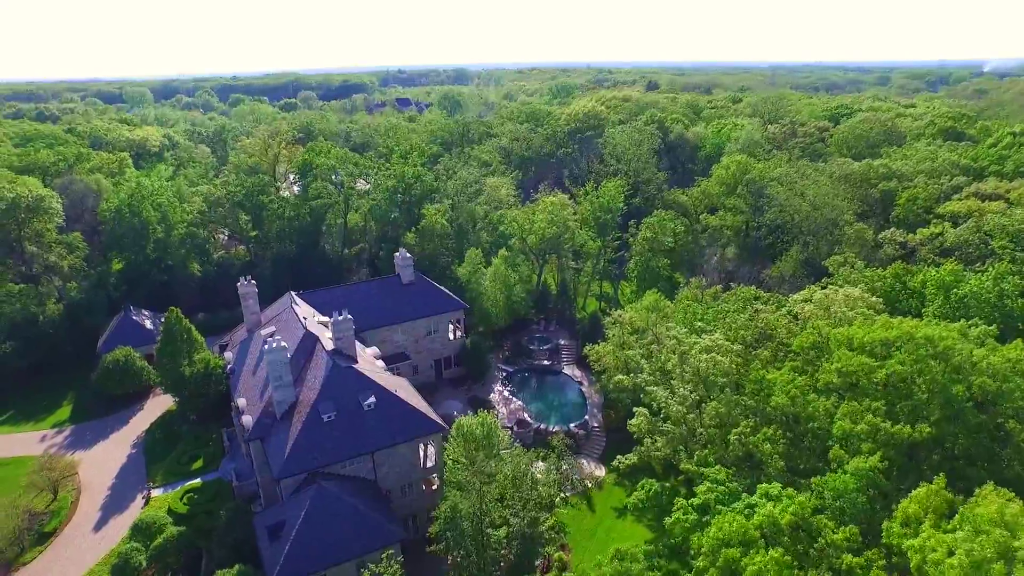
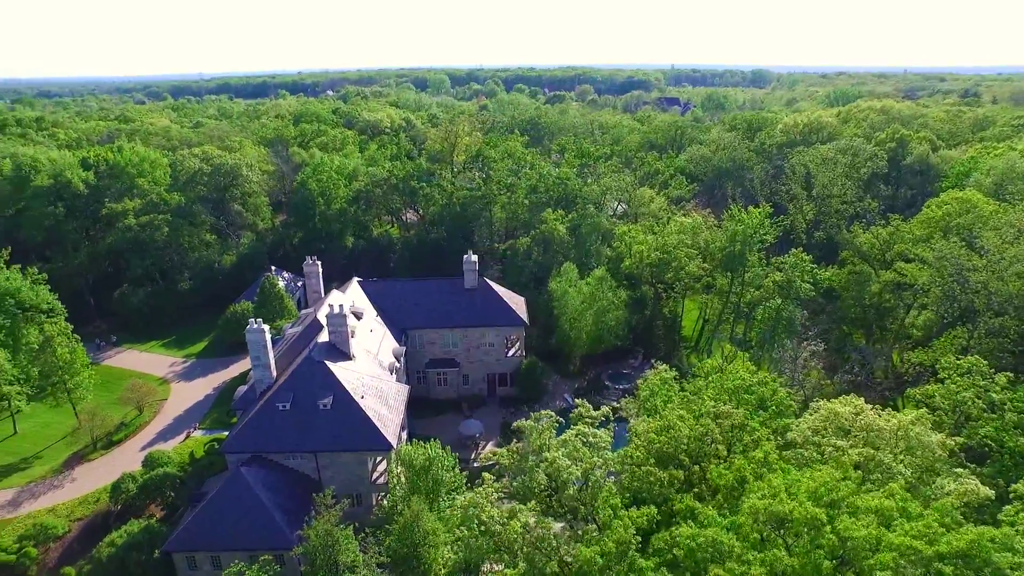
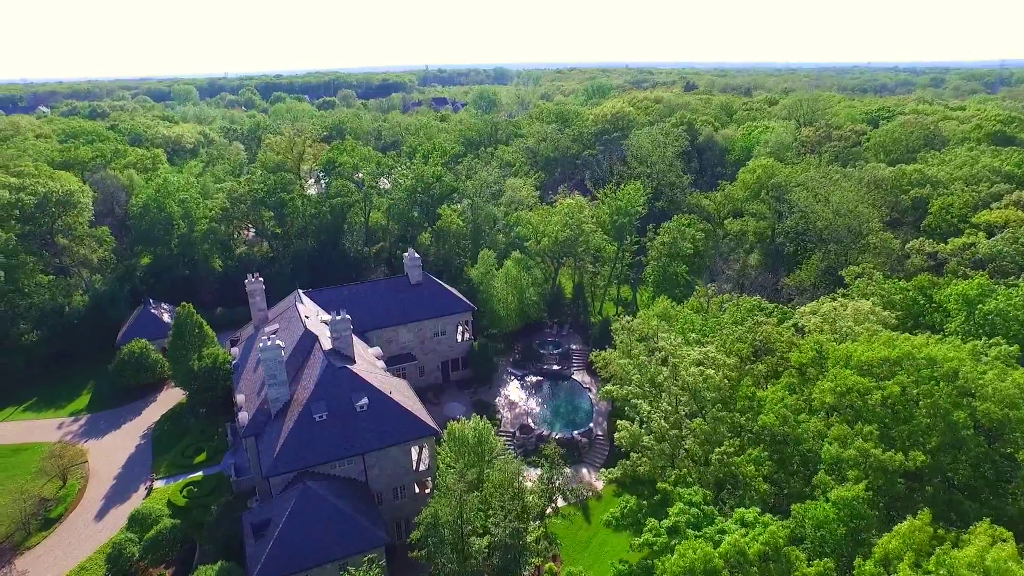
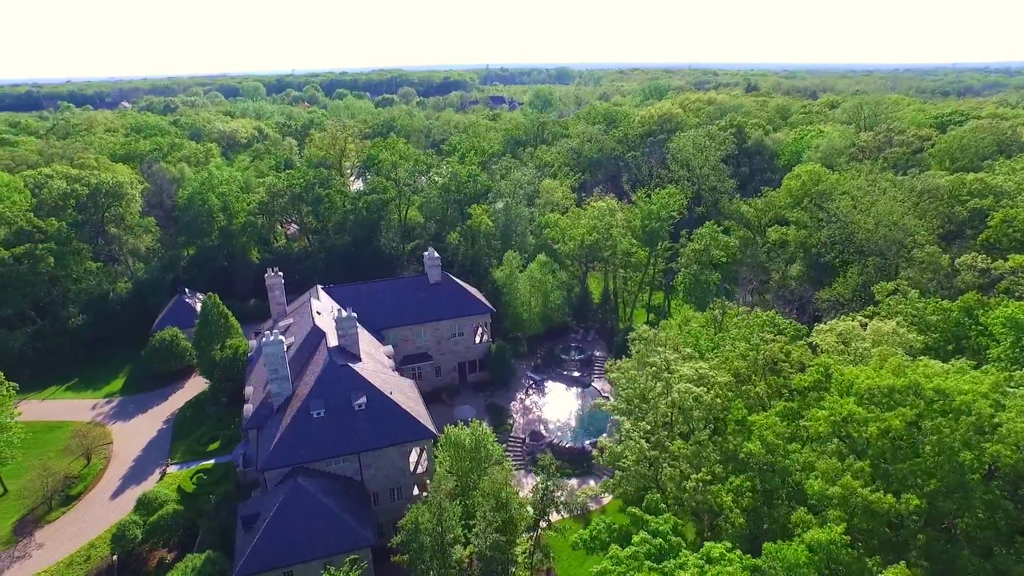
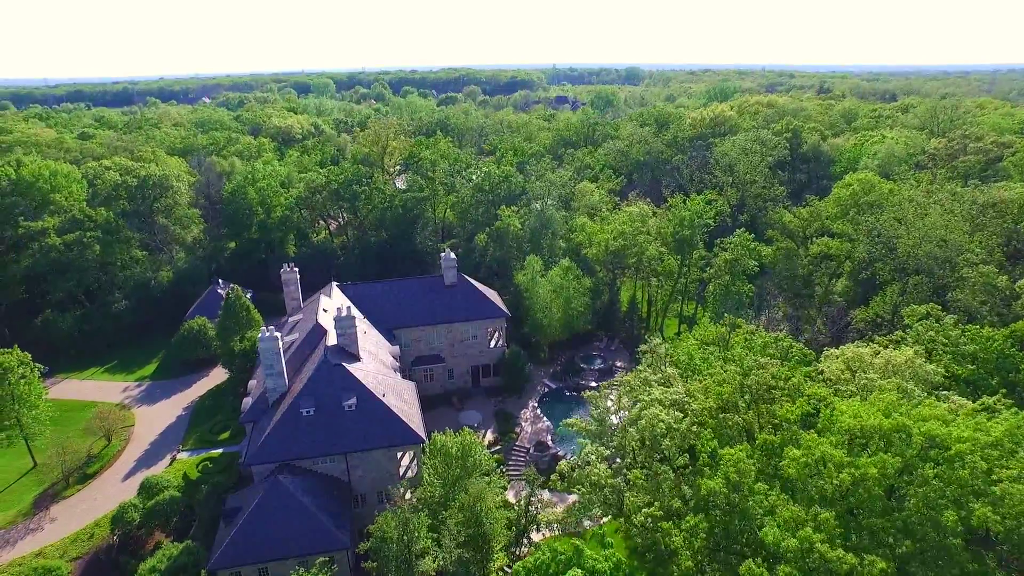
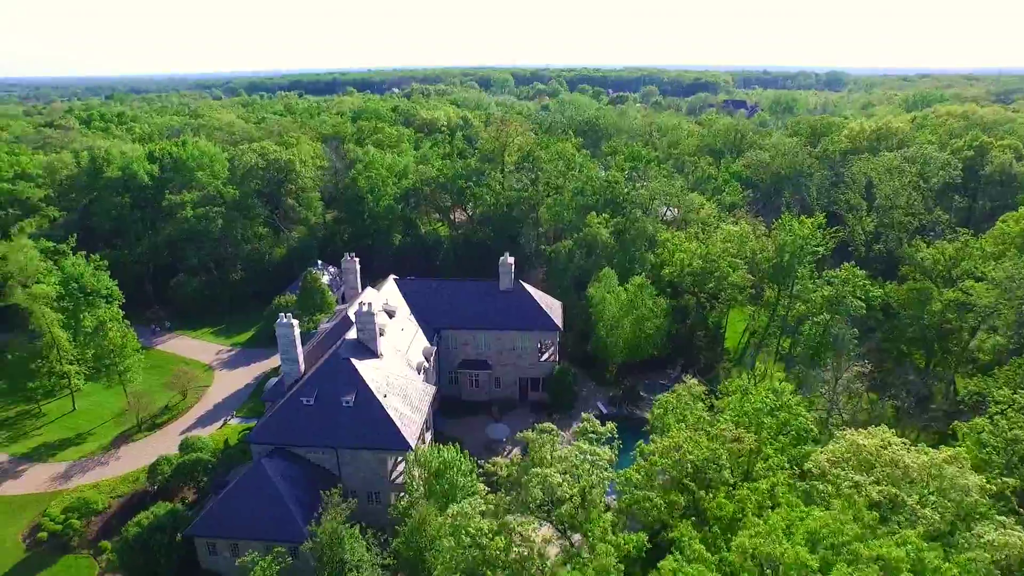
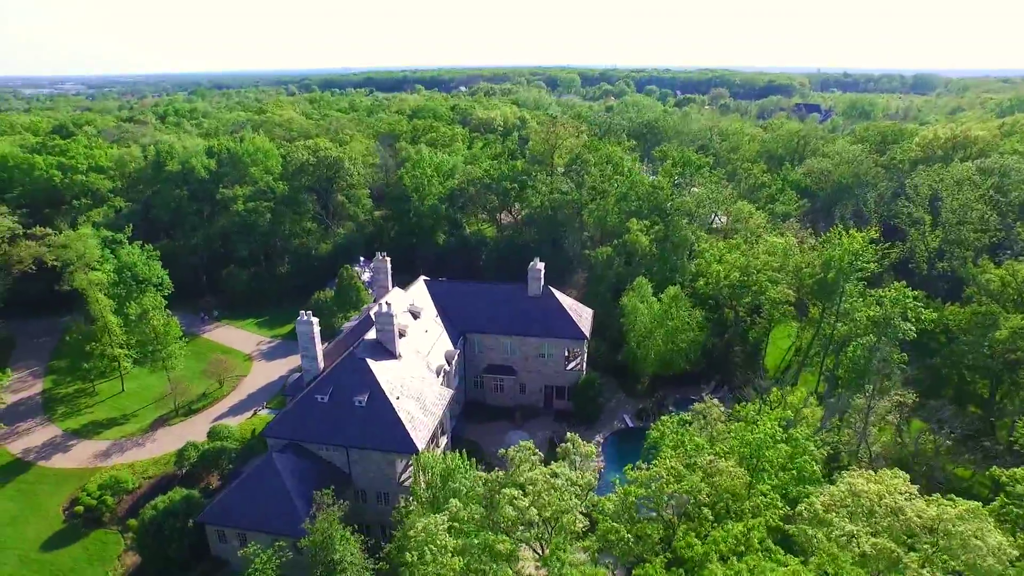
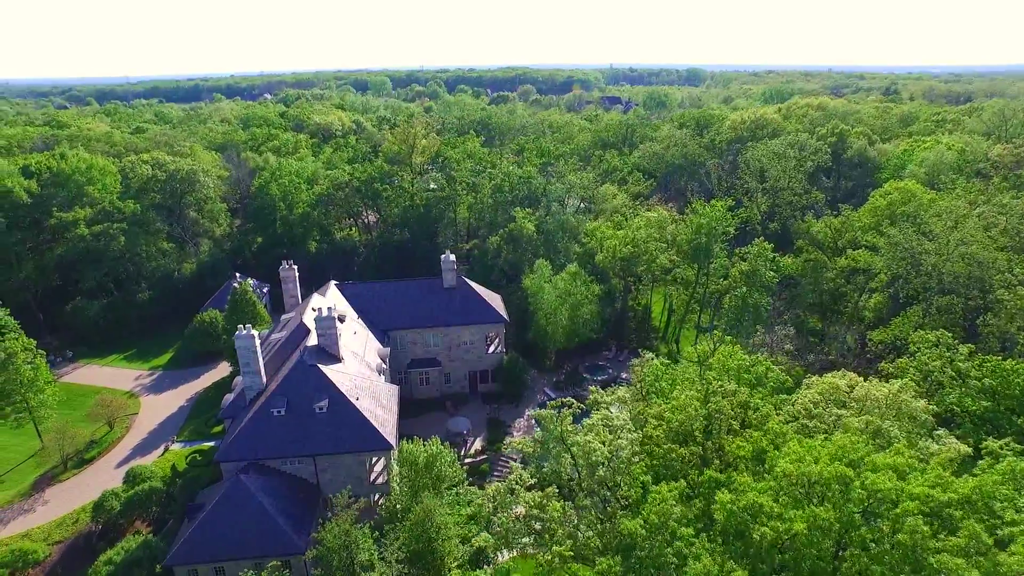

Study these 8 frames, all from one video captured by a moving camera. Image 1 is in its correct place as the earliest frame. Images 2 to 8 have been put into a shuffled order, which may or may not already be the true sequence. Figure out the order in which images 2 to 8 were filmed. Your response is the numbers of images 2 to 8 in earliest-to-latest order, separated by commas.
3, 4, 5, 8, 2, 6, 7
